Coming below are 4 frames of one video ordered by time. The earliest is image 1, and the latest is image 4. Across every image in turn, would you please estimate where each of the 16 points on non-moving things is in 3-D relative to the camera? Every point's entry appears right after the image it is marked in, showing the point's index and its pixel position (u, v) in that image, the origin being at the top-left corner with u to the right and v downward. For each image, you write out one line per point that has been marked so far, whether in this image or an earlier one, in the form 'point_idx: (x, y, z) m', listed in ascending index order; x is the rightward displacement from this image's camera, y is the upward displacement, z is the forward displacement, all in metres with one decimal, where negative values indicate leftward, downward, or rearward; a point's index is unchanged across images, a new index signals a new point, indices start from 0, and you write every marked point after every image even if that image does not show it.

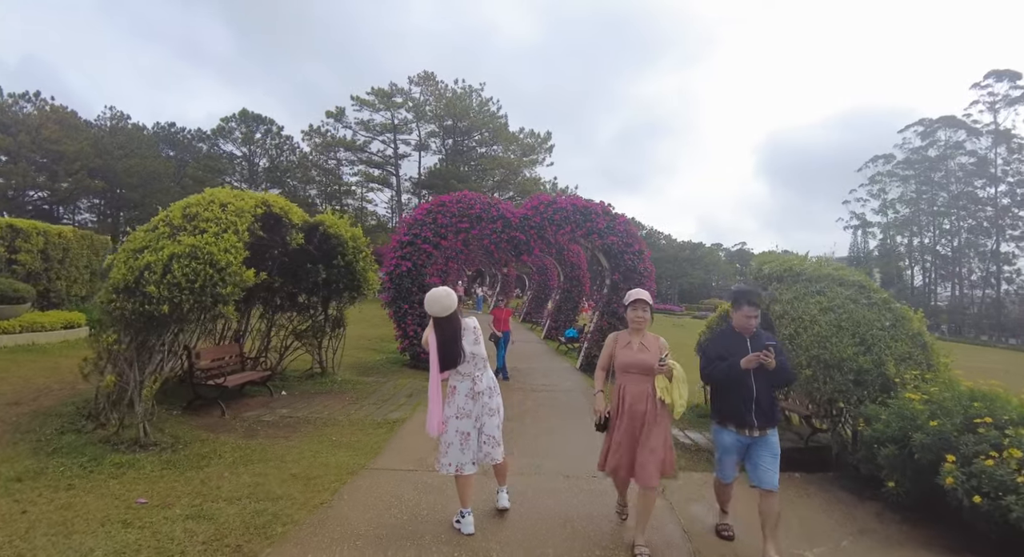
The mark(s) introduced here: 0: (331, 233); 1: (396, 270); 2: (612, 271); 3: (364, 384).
0: (-2.7, +0.7, +7.0) m
1: (-2.3, +0.1, +9.3) m
2: (+2.1, +0.1, +9.9) m
3: (-2.5, -1.8, +8.0) m
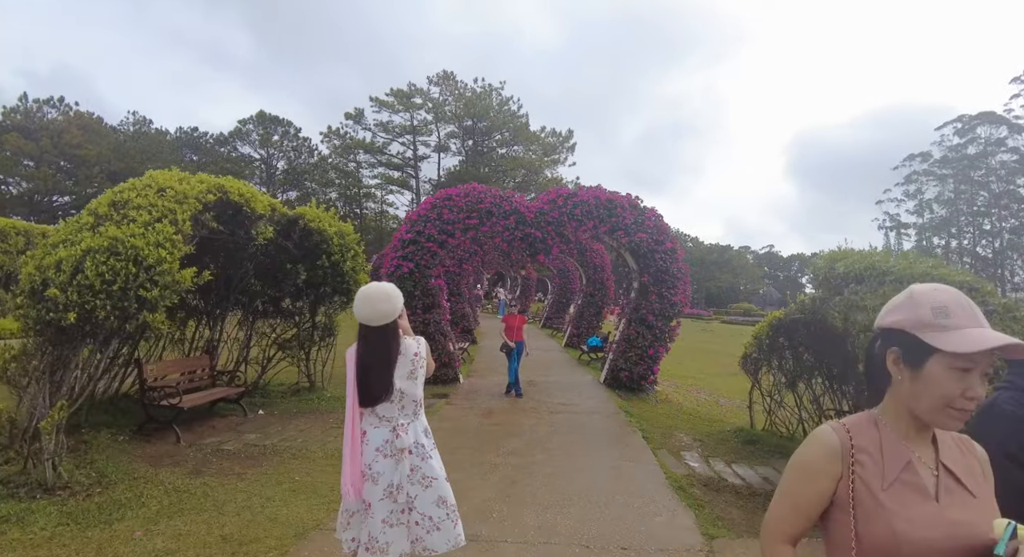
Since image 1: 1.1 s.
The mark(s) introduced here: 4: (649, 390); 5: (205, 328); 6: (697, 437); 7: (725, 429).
0: (-2.6, +0.6, +6.1) m
1: (-2.0, +0.1, +8.3) m
2: (+2.4, +0.1, +8.7) m
3: (-2.3, -1.8, +7.0) m
4: (+2.5, -2.1, +8.7) m
5: (-4.1, -0.7, +6.3) m
6: (+2.5, -2.1, +6.4) m
7: (+3.2, -2.3, +7.2) m
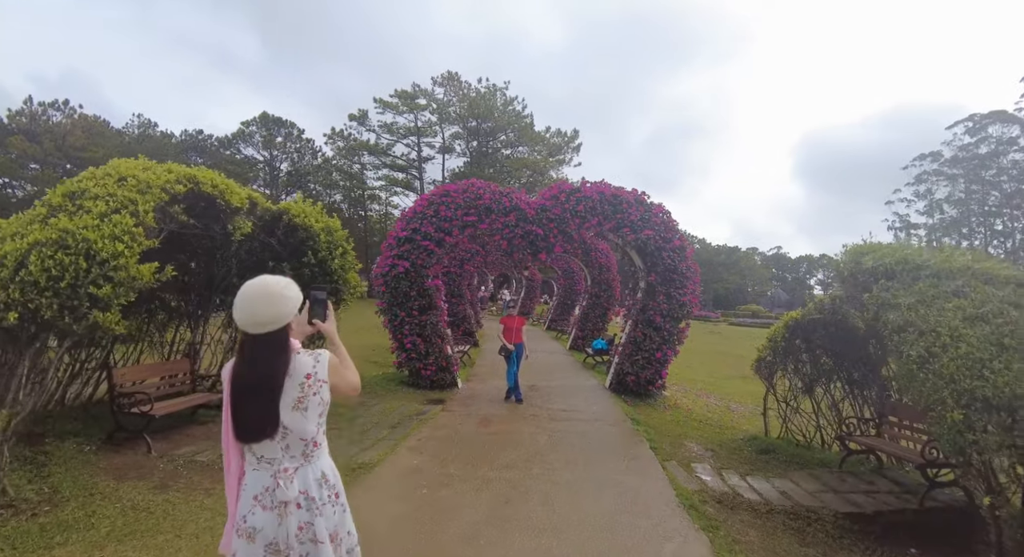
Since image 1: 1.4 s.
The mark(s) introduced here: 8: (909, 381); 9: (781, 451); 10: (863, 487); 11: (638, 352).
0: (-2.6, +0.7, +5.7) m
1: (-2.0, +0.1, +7.9) m
2: (+2.4, +0.1, +8.3) m
3: (-2.3, -1.8, +6.6) m
4: (+2.5, -2.0, +8.3) m
5: (-4.1, -0.6, +6.0) m
6: (+2.5, -2.1, +5.9) m
7: (+3.2, -2.3, +6.7) m
8: (+2.8, -0.7, +3.4) m
9: (+3.5, -2.2, +6.2) m
10: (+3.6, -2.1, +4.9) m
11: (+2.2, -1.3, +8.2) m
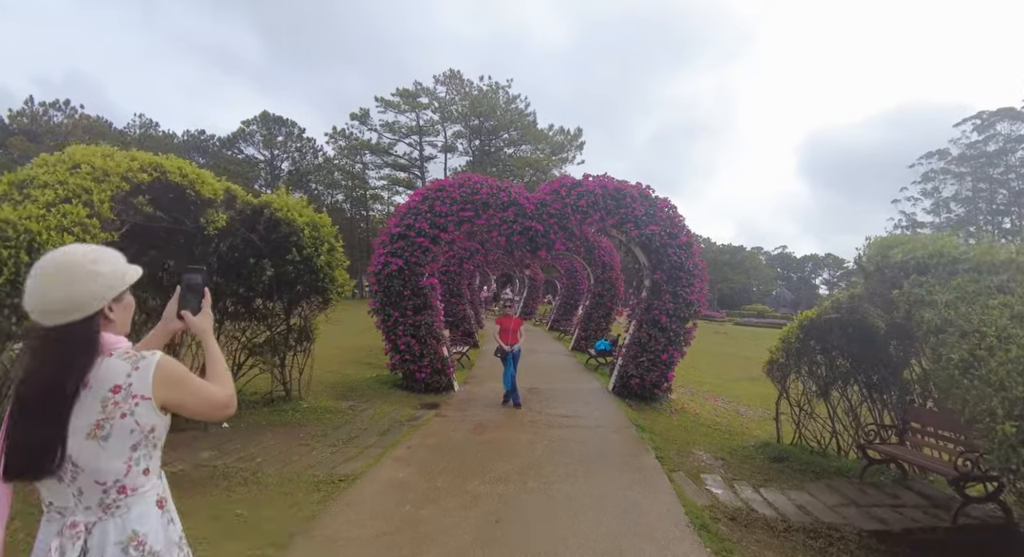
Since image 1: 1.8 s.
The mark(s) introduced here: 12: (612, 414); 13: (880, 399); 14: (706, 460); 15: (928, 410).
0: (-2.6, +0.7, +5.4) m
1: (-2.0, +0.1, +7.6) m
2: (+2.3, +0.2, +7.9) m
3: (-2.3, -1.8, +6.3) m
4: (+2.5, -2.0, +7.9) m
5: (-4.2, -0.6, +5.7) m
6: (+2.4, -2.1, +5.6) m
7: (+3.2, -2.2, +6.4) m
8: (+2.7, -0.7, +3.0) m
9: (+3.4, -2.2, +5.8) m
10: (+3.5, -2.1, +4.5) m
11: (+2.2, -1.2, +7.9) m
12: (+1.4, -1.9, +6.6) m
13: (+4.4, -1.4, +5.7) m
14: (+2.1, -2.0, +5.3) m
15: (+4.2, -1.3, +4.8) m
